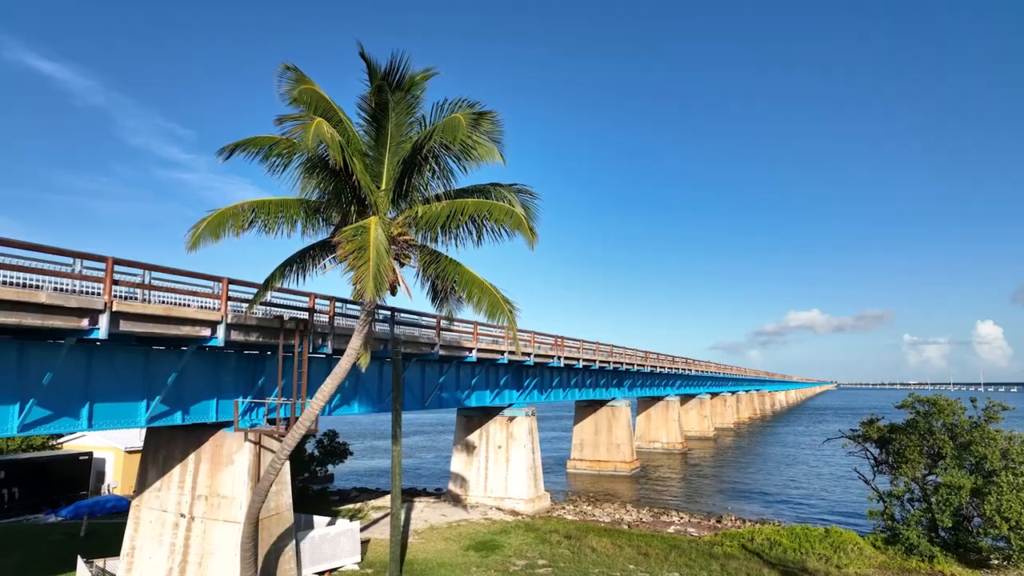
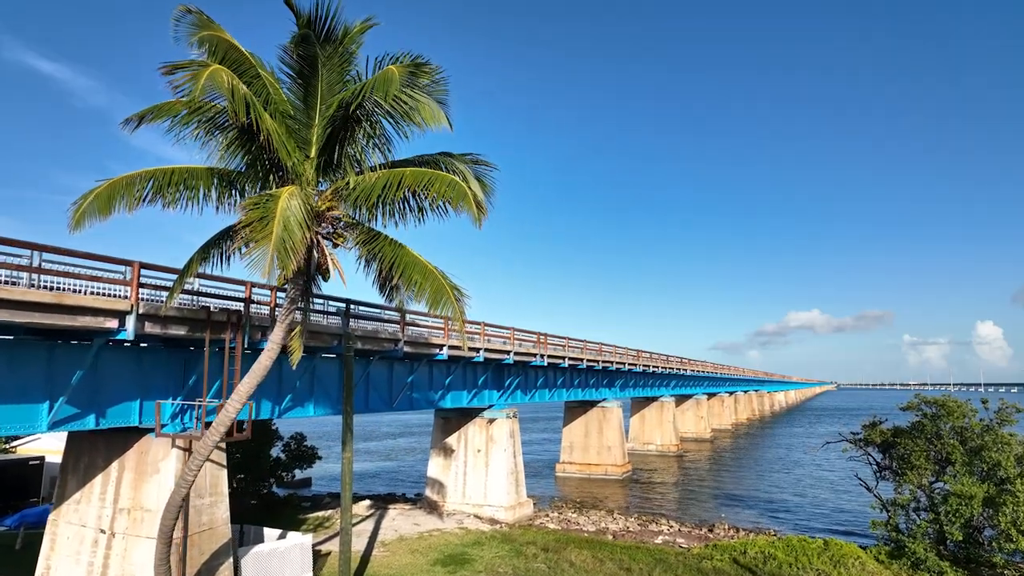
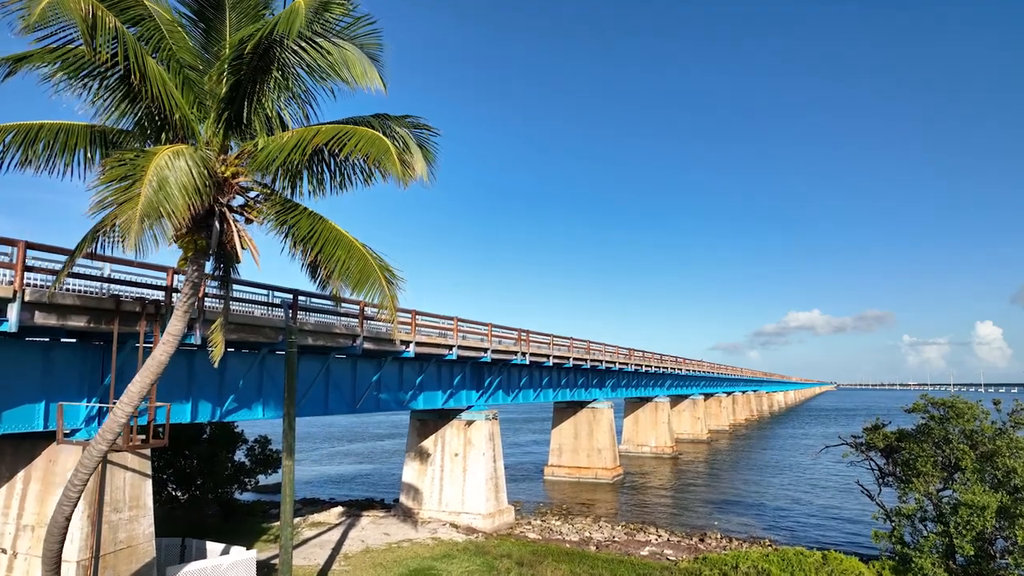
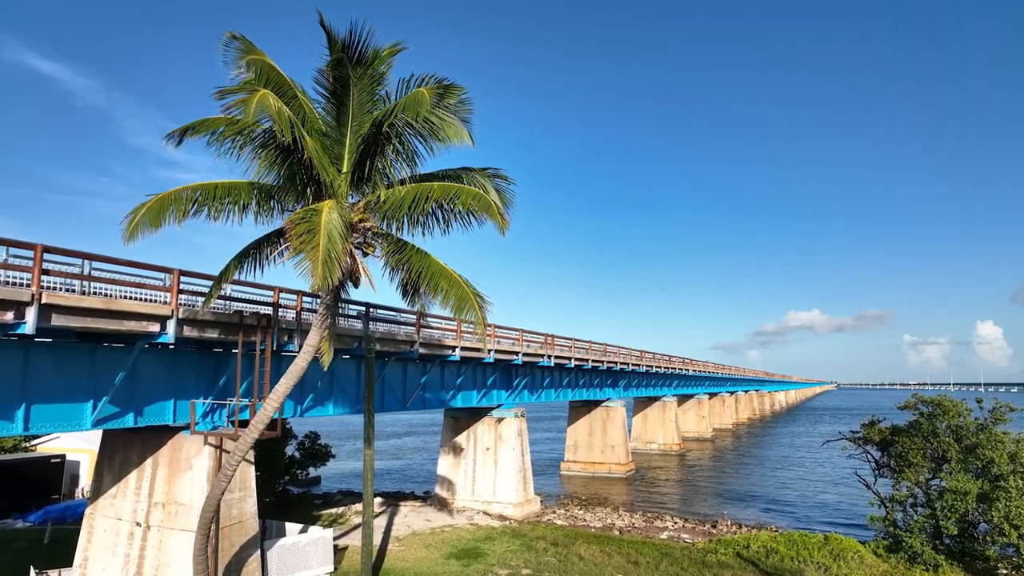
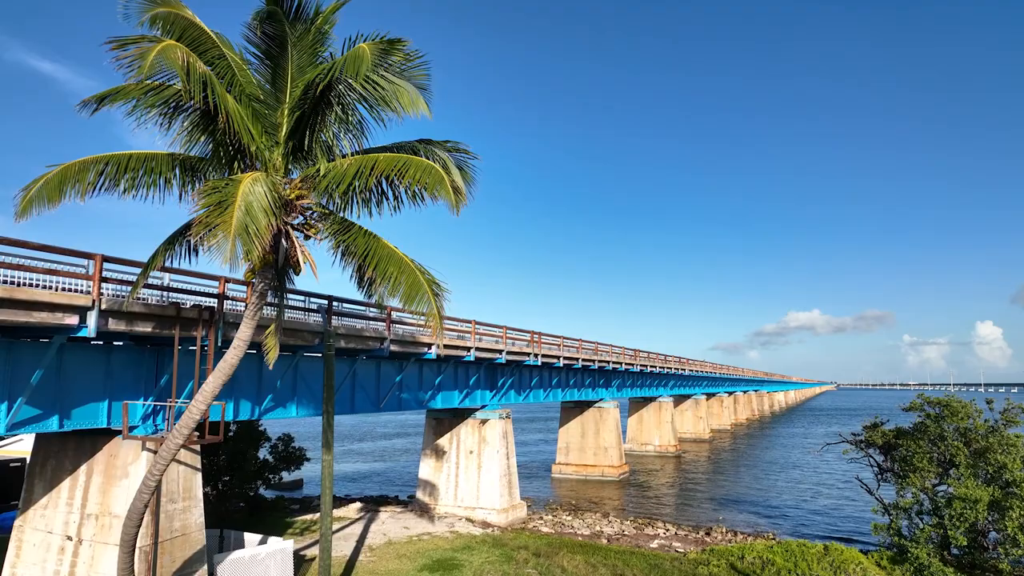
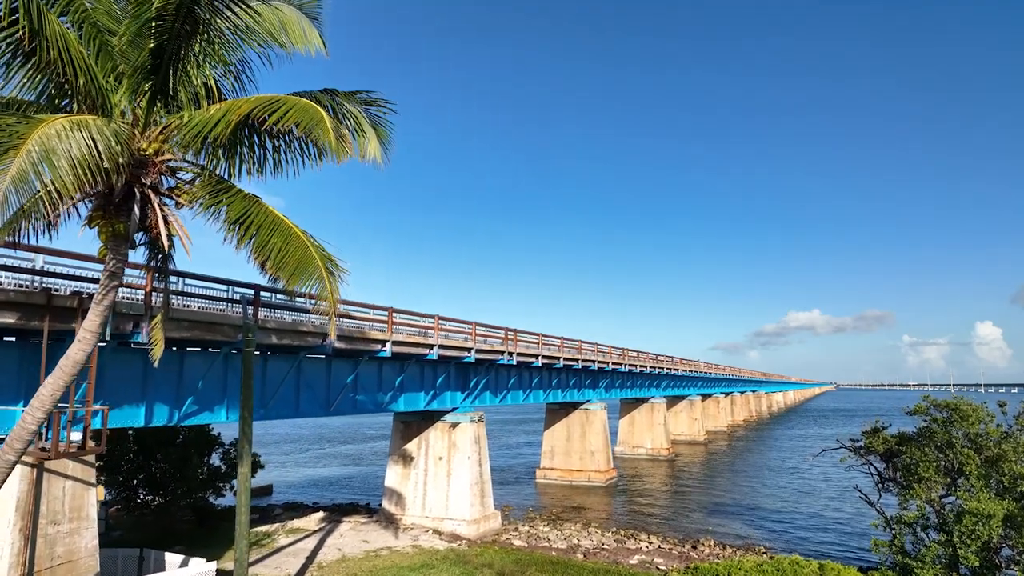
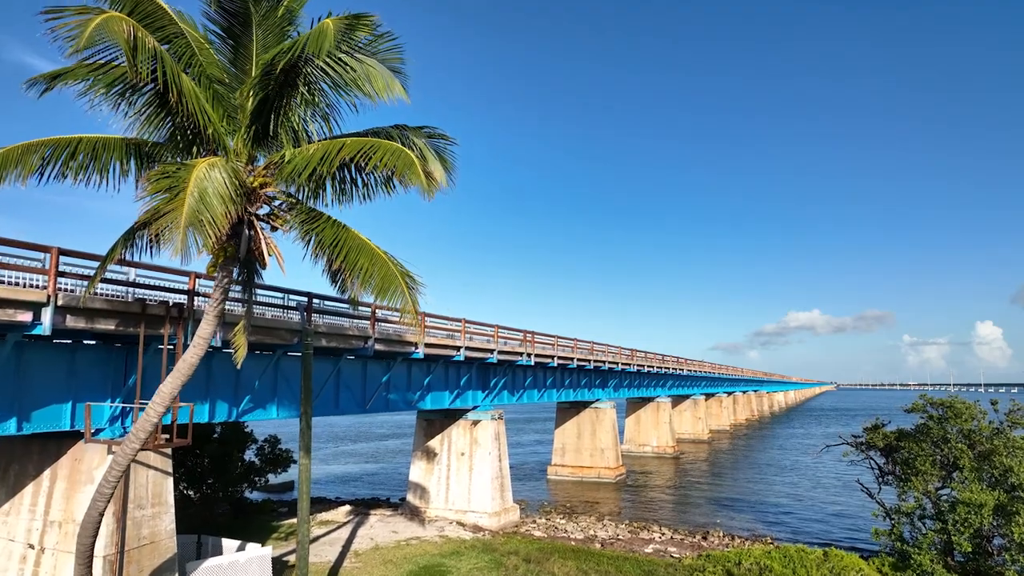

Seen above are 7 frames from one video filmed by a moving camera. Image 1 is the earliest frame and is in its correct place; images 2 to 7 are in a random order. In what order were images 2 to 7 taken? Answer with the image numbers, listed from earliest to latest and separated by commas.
4, 2, 5, 7, 3, 6
